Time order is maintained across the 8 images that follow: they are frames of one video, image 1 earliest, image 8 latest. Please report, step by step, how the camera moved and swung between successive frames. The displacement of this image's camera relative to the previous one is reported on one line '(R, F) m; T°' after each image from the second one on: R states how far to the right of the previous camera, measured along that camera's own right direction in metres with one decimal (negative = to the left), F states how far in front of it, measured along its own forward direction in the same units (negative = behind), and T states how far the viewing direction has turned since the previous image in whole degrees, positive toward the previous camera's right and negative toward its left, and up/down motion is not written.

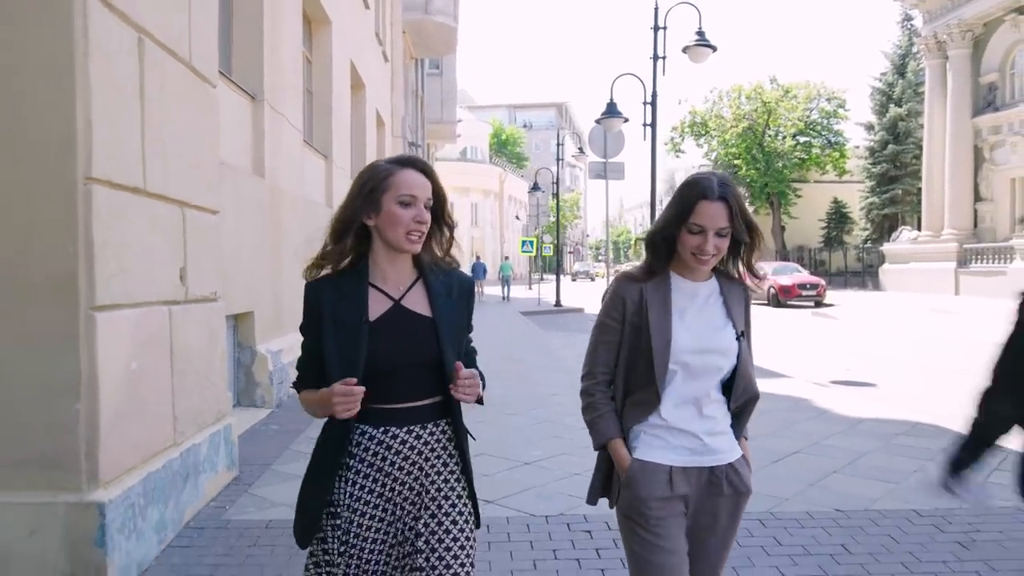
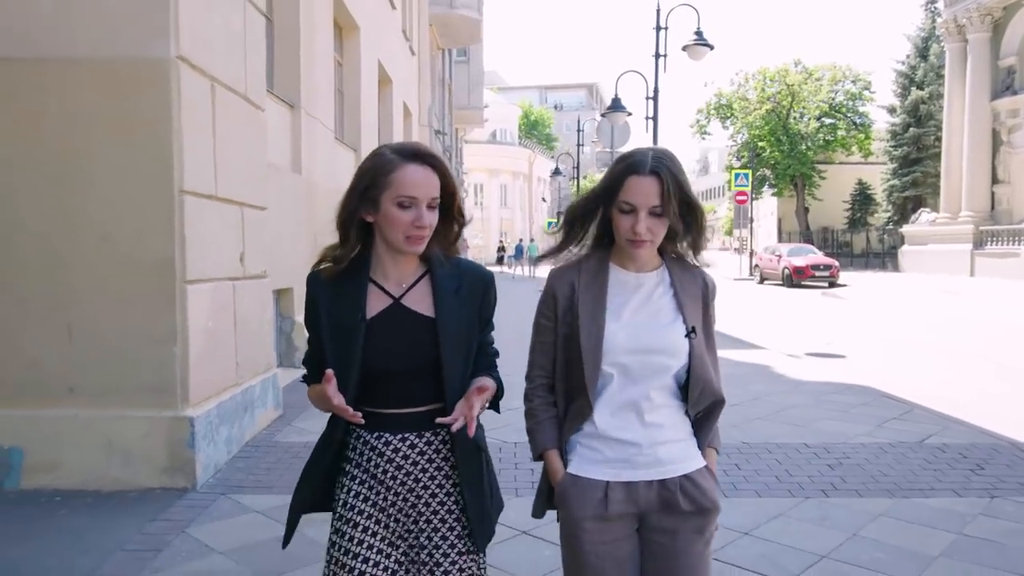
(+0.4, -1.4) m; -2°
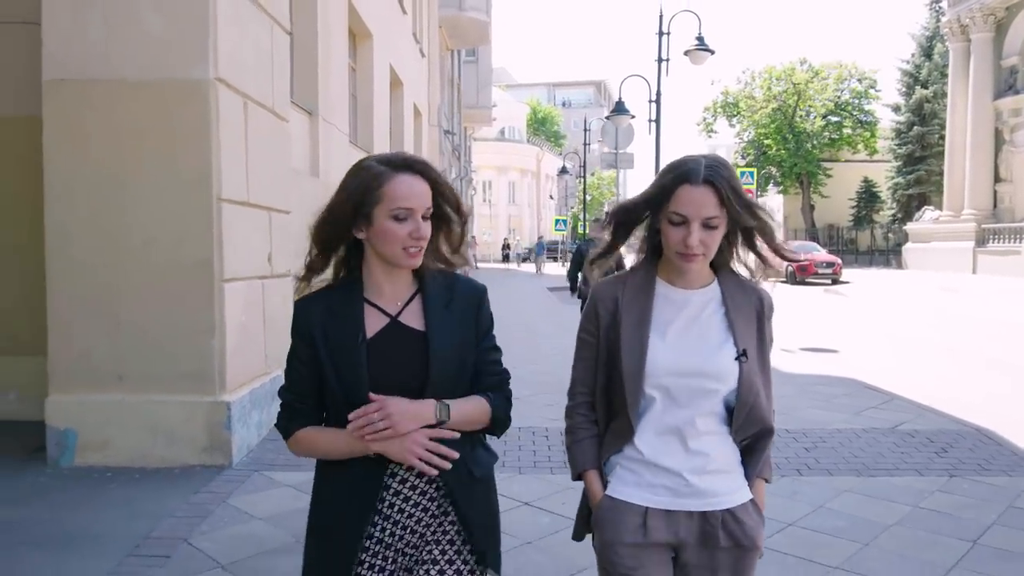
(0.0, -0.6) m; -1°
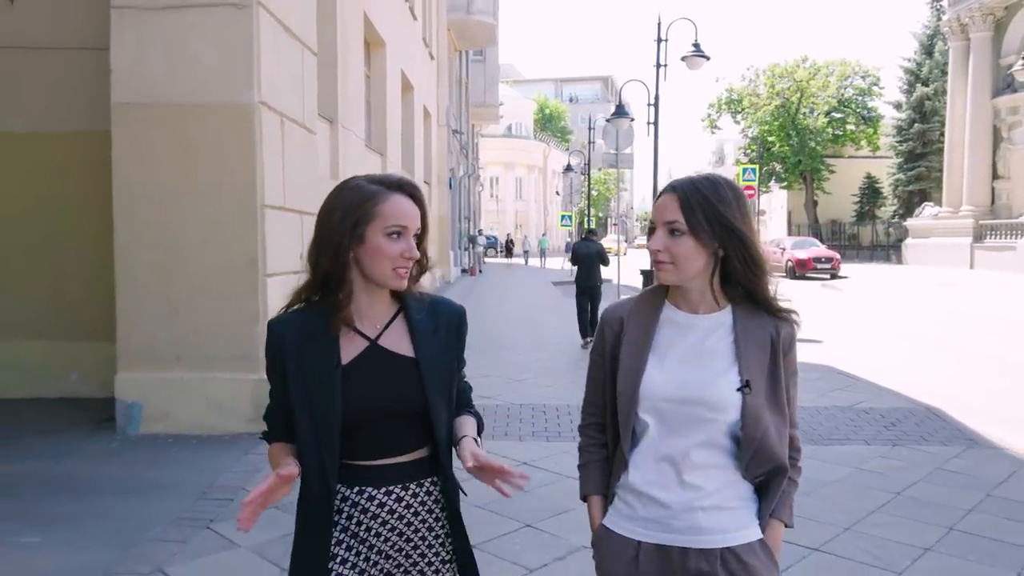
(+0.1, -0.9) m; -1°
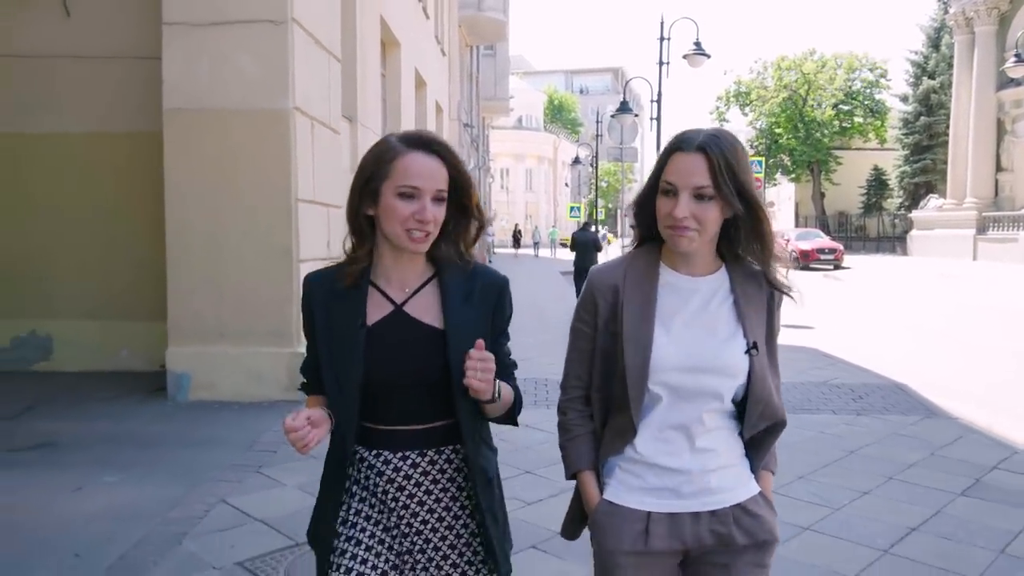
(+0.1, -0.8) m; -1°
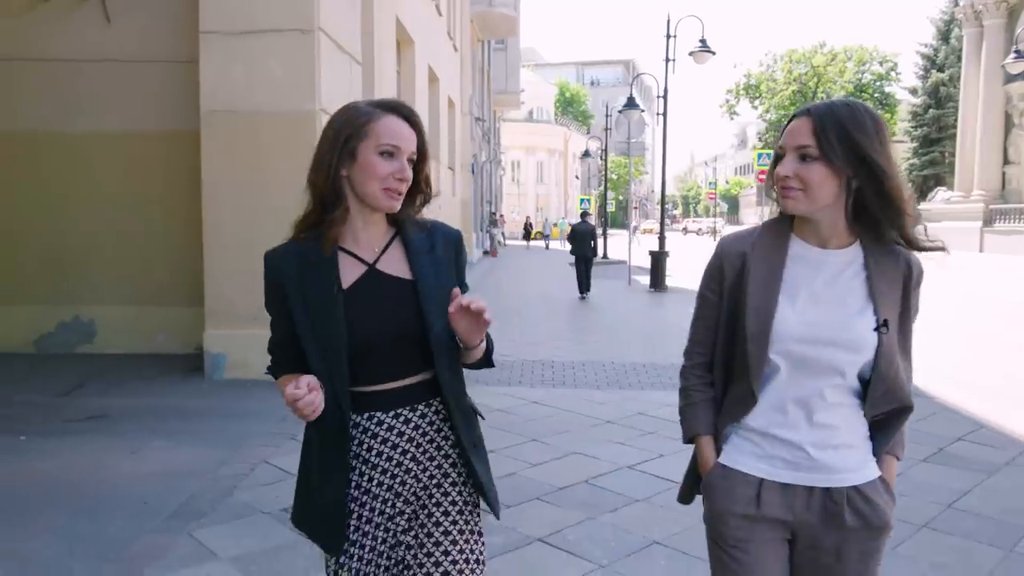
(0.0, -0.6) m; -1°
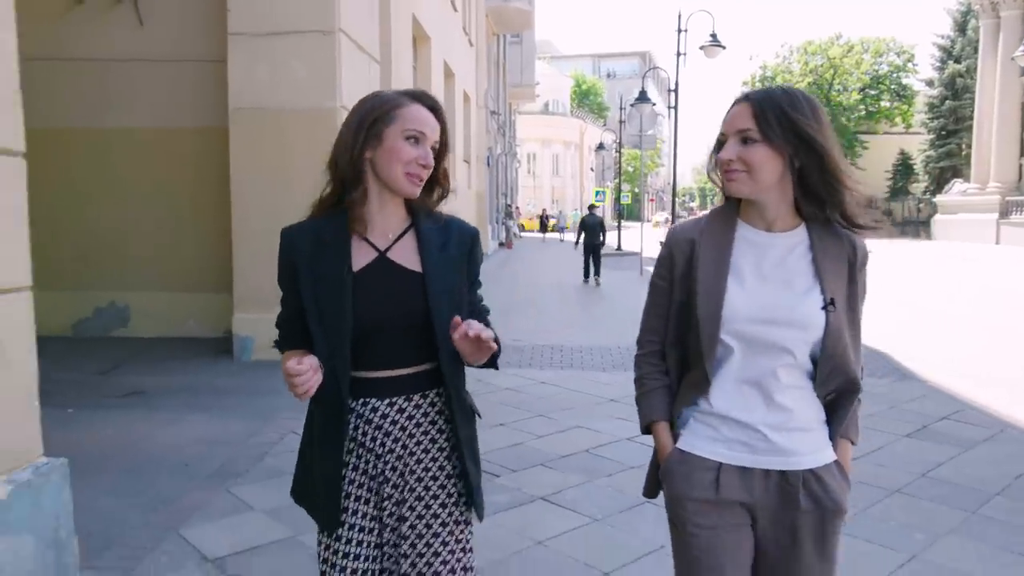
(+0.1, -0.4) m; -1°
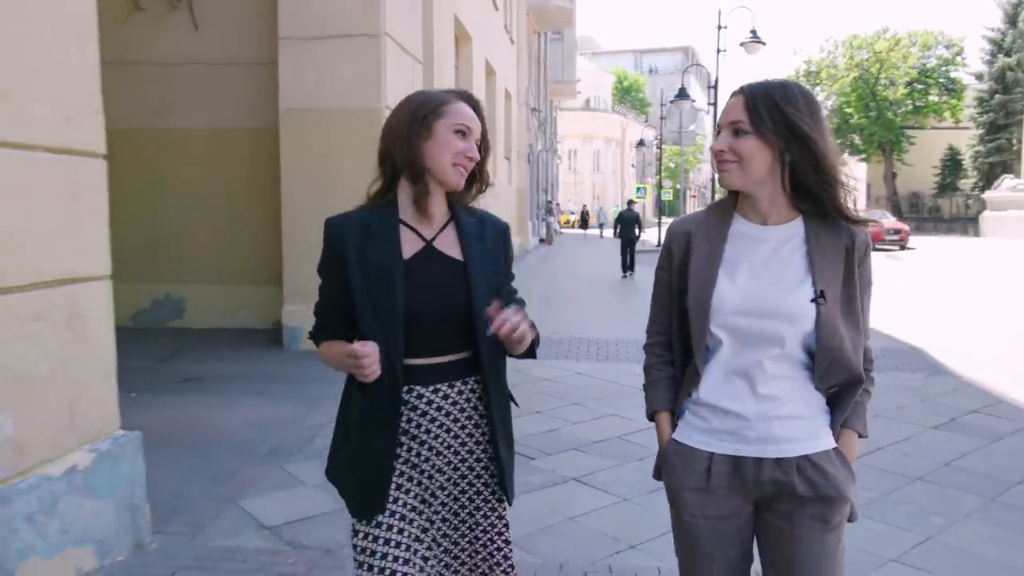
(0.0, -0.3) m; -3°
